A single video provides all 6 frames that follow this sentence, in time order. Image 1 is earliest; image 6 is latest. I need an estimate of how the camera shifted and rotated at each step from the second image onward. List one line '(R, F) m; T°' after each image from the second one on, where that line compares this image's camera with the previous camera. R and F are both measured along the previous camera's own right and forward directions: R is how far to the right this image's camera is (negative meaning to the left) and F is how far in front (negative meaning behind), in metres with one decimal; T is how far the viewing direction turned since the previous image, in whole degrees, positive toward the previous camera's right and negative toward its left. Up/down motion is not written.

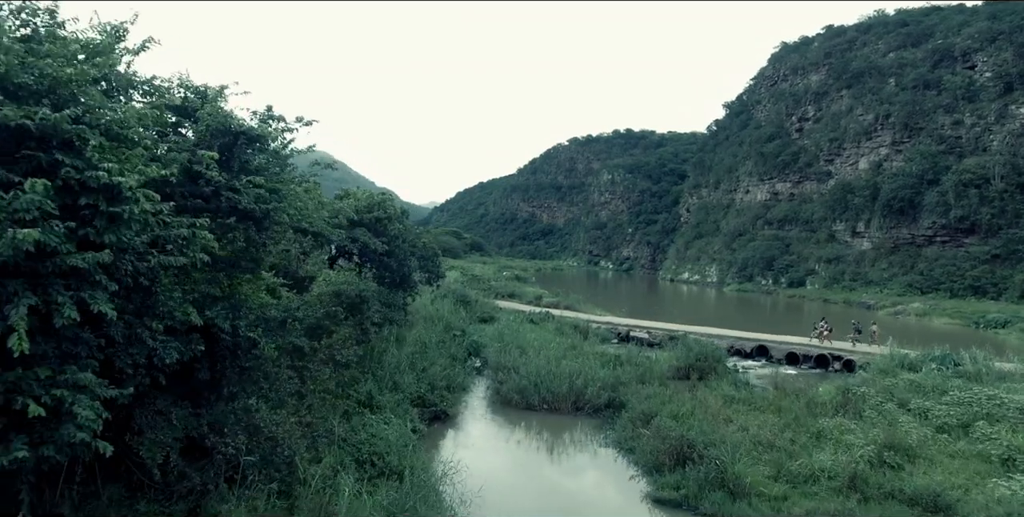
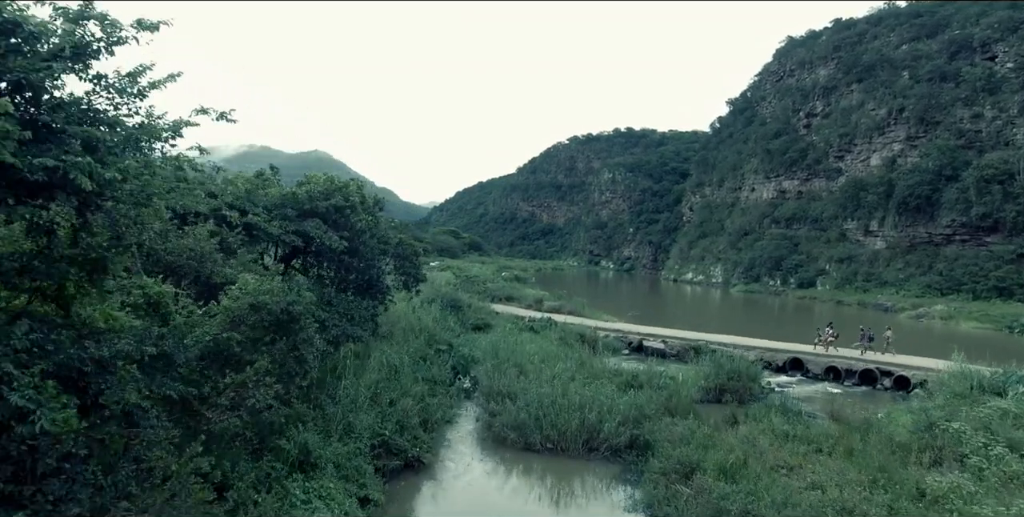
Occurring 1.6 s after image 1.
(+0.1, +2.5) m; 0°
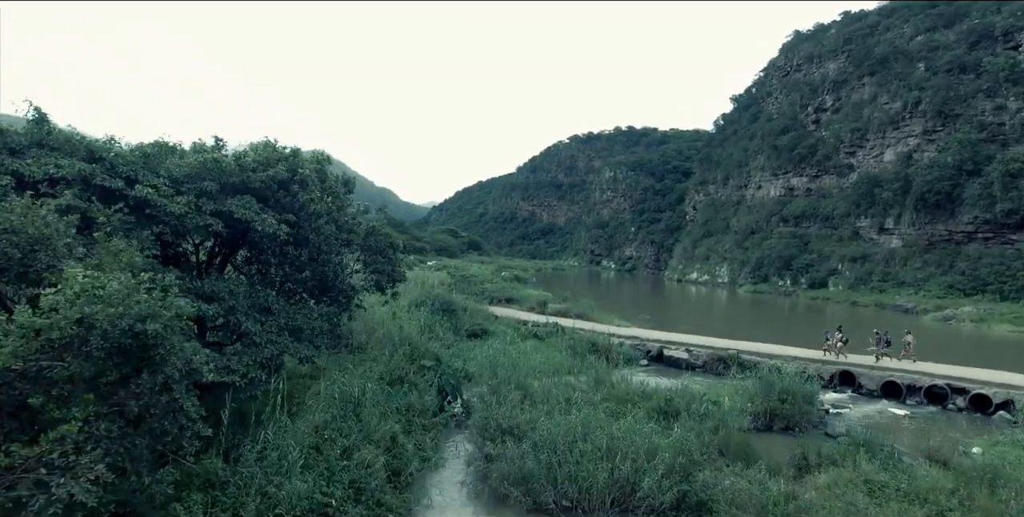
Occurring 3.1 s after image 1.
(0.0, +2.5) m; 0°
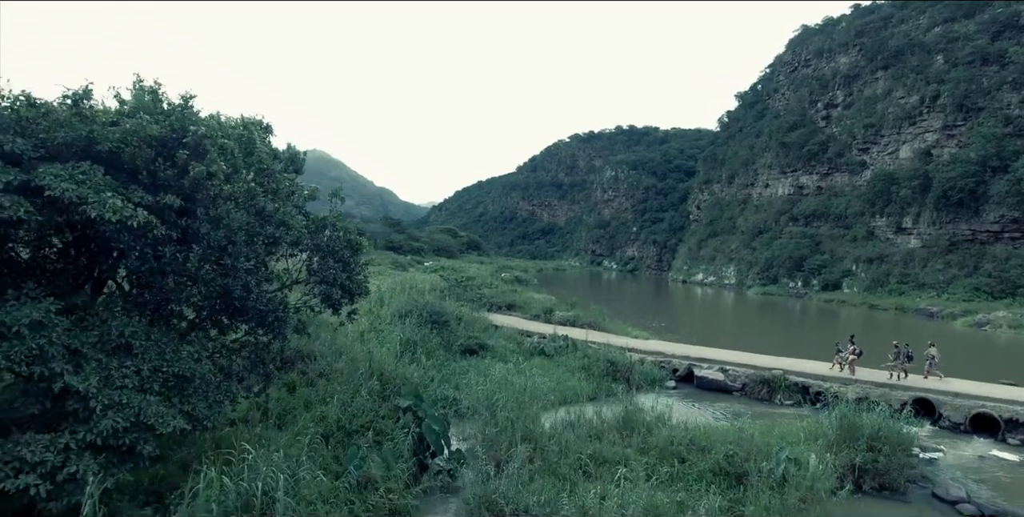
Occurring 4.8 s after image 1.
(-0.1, +2.7) m; 0°
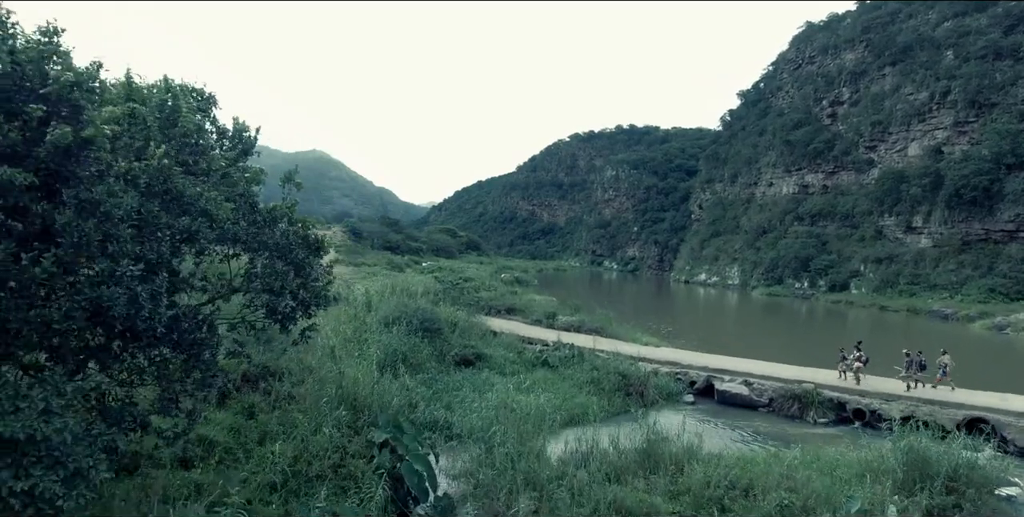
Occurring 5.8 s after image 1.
(0.0, +1.5) m; 0°
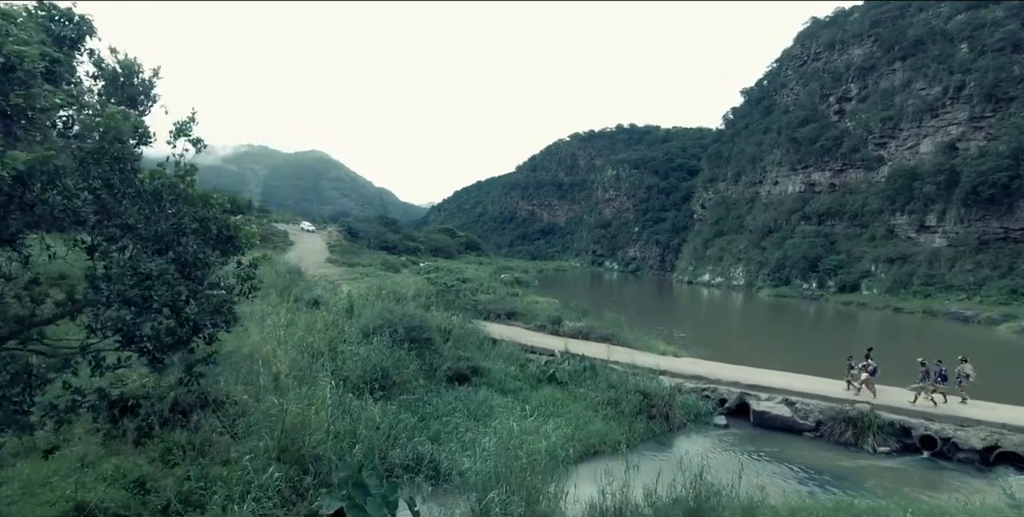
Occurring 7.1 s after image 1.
(0.0, +1.9) m; 0°
